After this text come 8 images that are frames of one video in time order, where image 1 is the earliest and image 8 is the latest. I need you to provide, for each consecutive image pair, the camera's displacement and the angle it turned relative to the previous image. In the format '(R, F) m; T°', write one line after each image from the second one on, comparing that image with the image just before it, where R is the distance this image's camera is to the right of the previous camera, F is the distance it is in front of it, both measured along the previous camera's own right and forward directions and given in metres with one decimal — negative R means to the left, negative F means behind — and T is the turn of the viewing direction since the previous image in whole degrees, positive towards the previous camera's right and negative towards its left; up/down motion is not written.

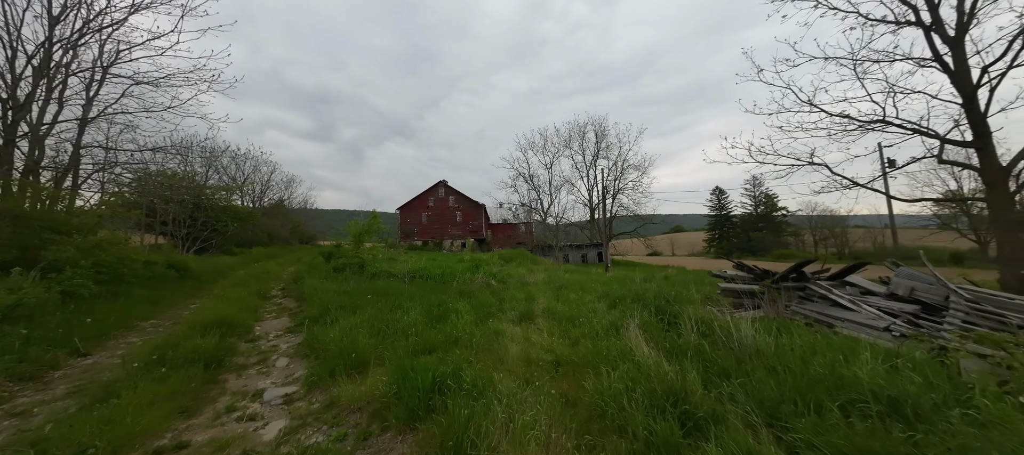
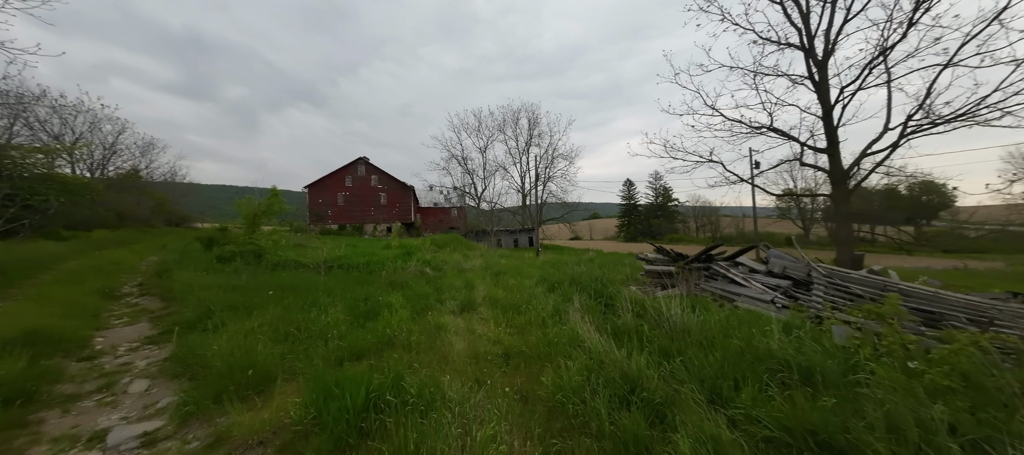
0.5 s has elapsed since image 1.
(-0.2, +0.4) m; +13°
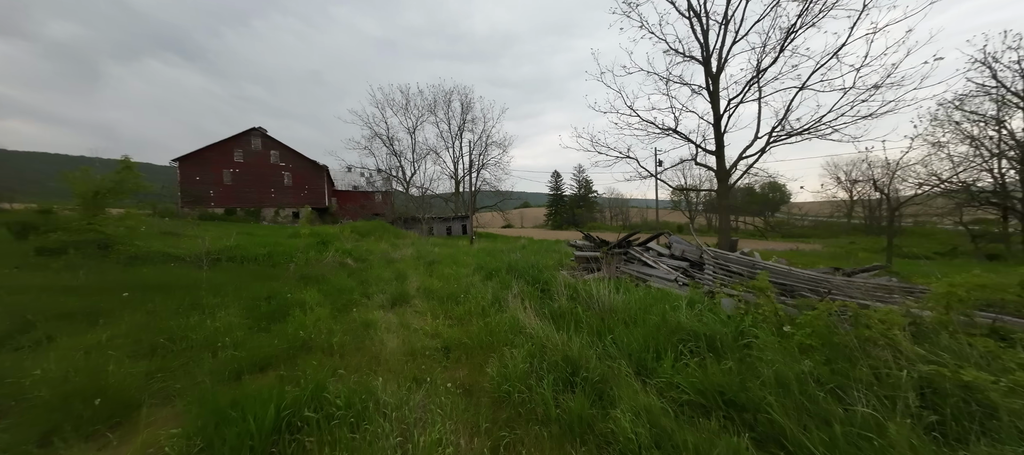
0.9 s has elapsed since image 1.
(-0.1, +0.2) m; +13°
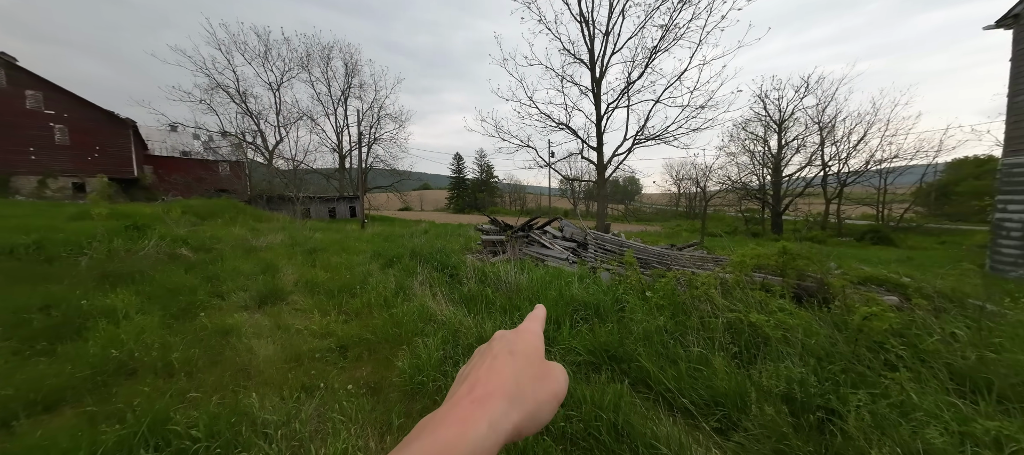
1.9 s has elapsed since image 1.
(-0.1, +0.1) m; +19°
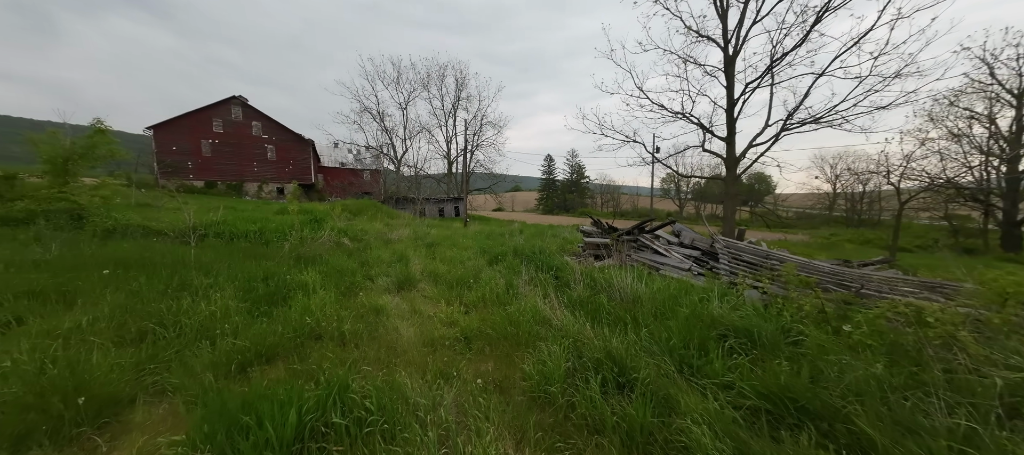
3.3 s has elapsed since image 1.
(-0.3, +0.1) m; -17°
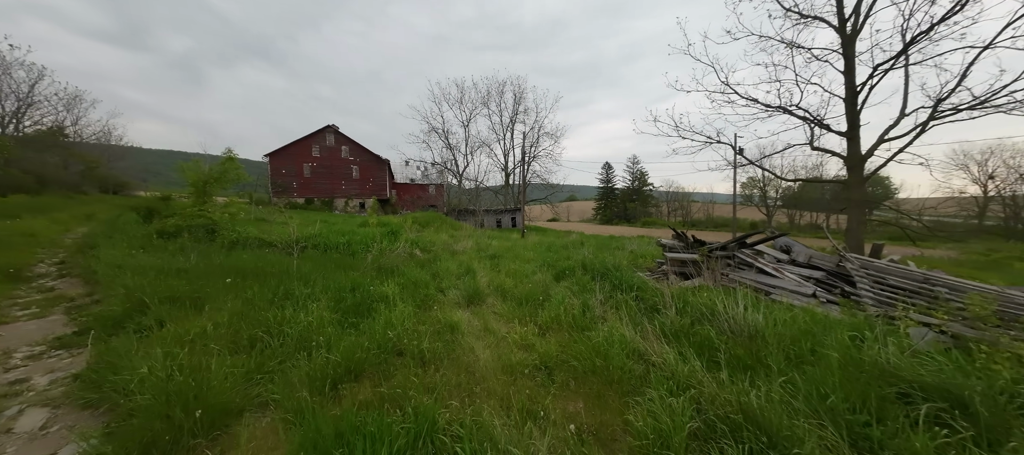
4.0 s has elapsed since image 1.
(-0.2, +0.2) m; -10°
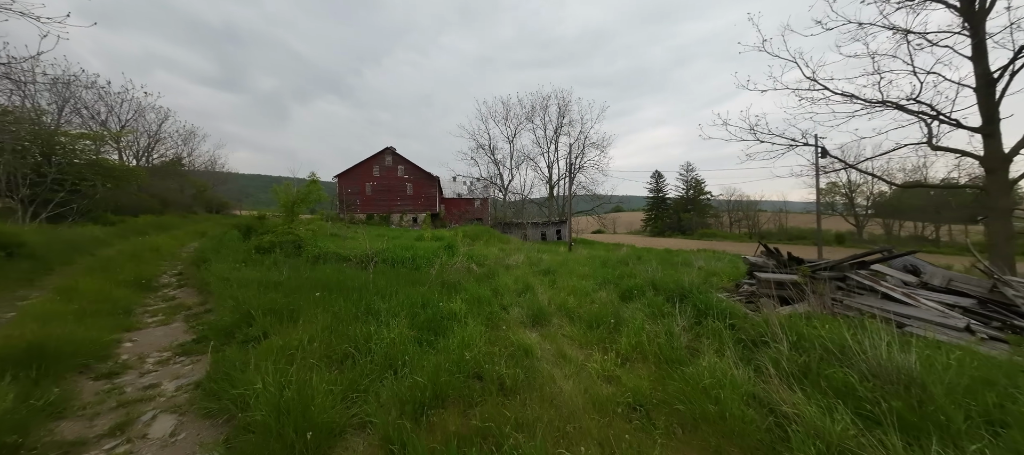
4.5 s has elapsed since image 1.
(-0.3, +0.1) m; -8°
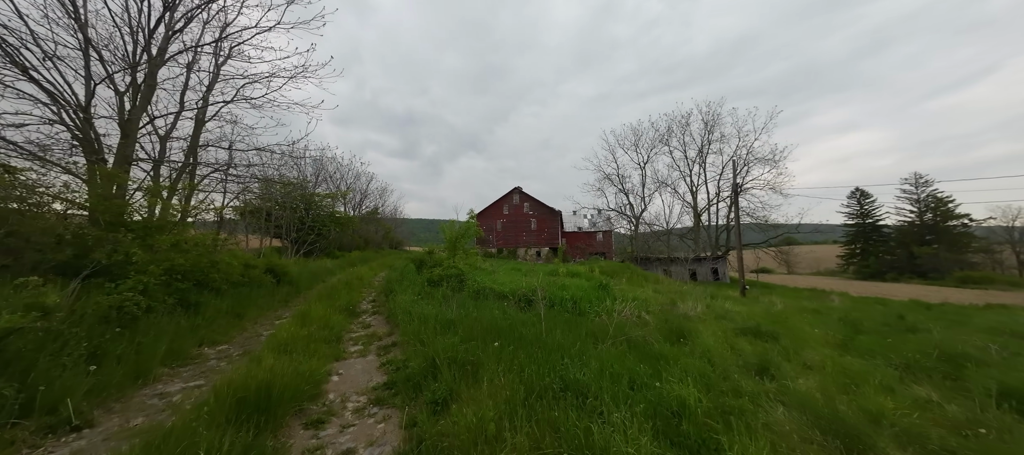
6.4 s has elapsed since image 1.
(-1.2, +1.1) m; -23°
